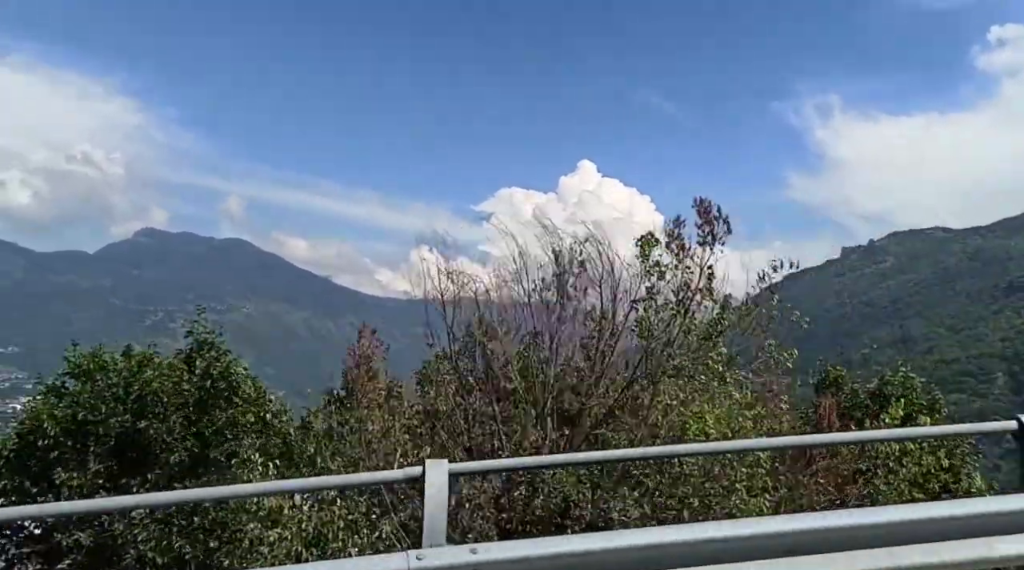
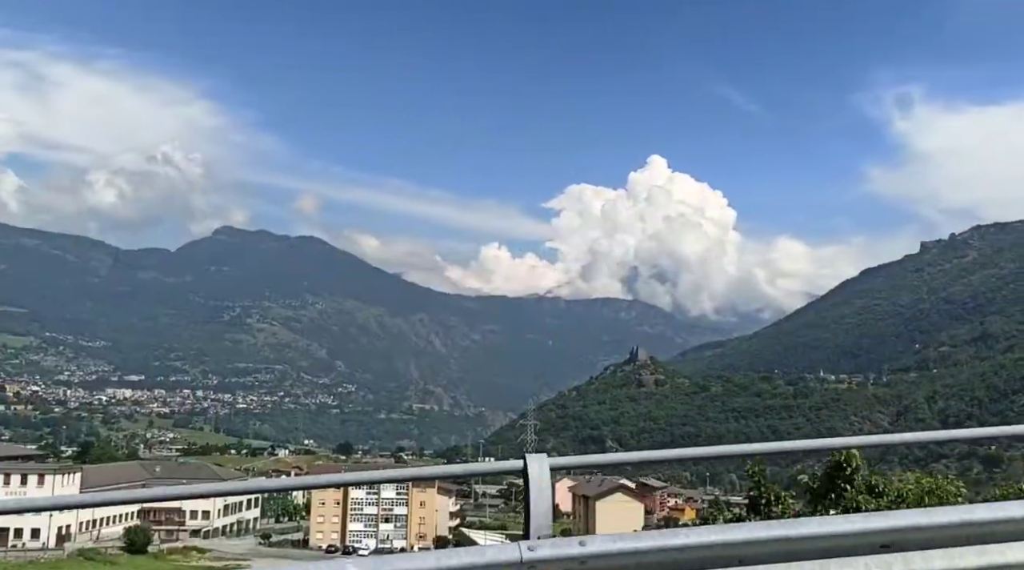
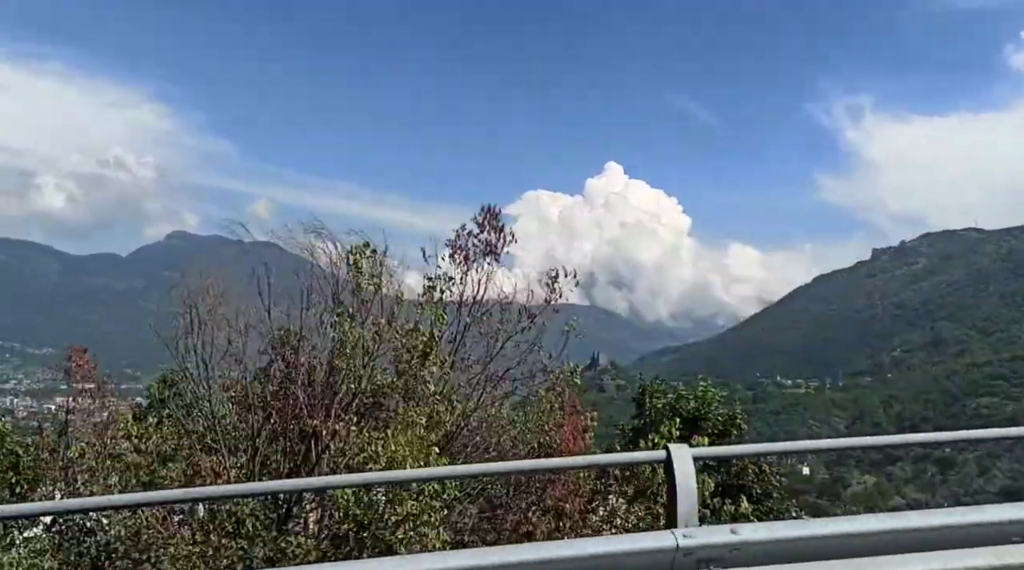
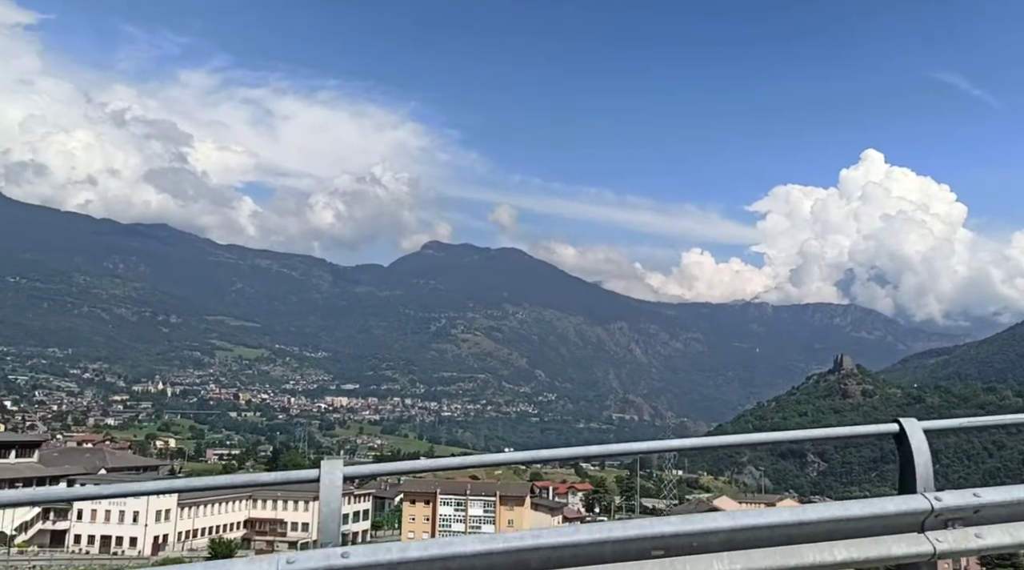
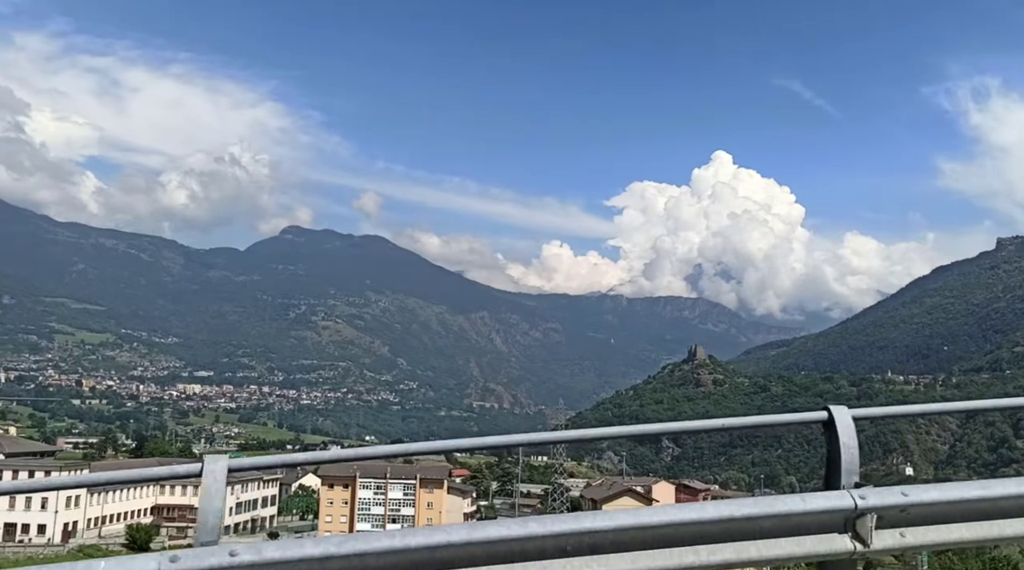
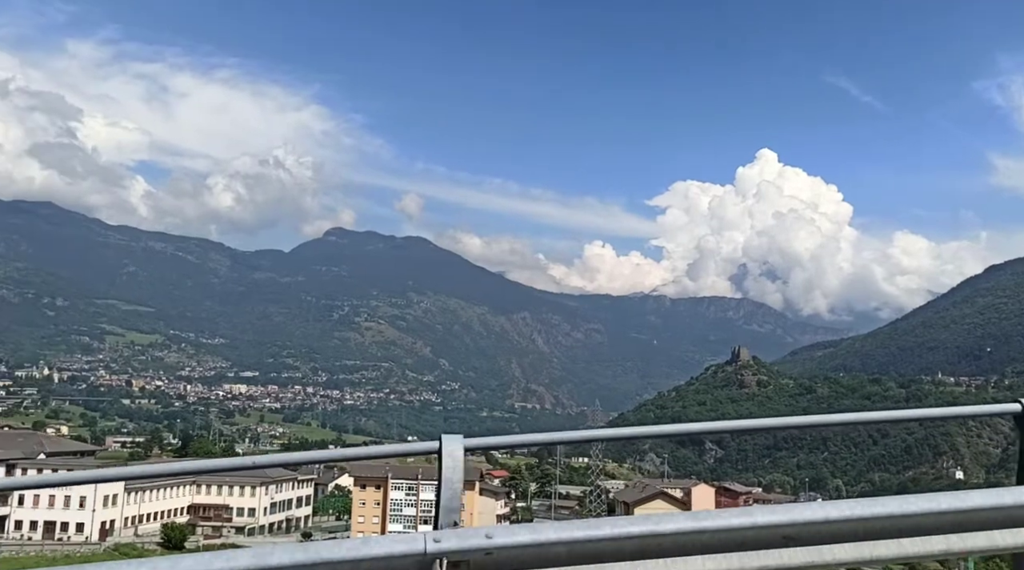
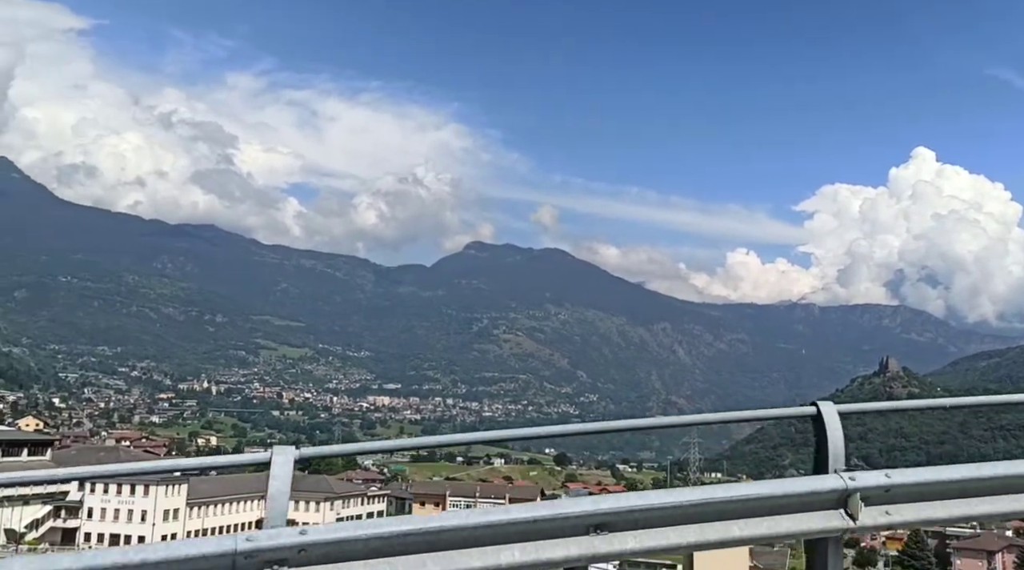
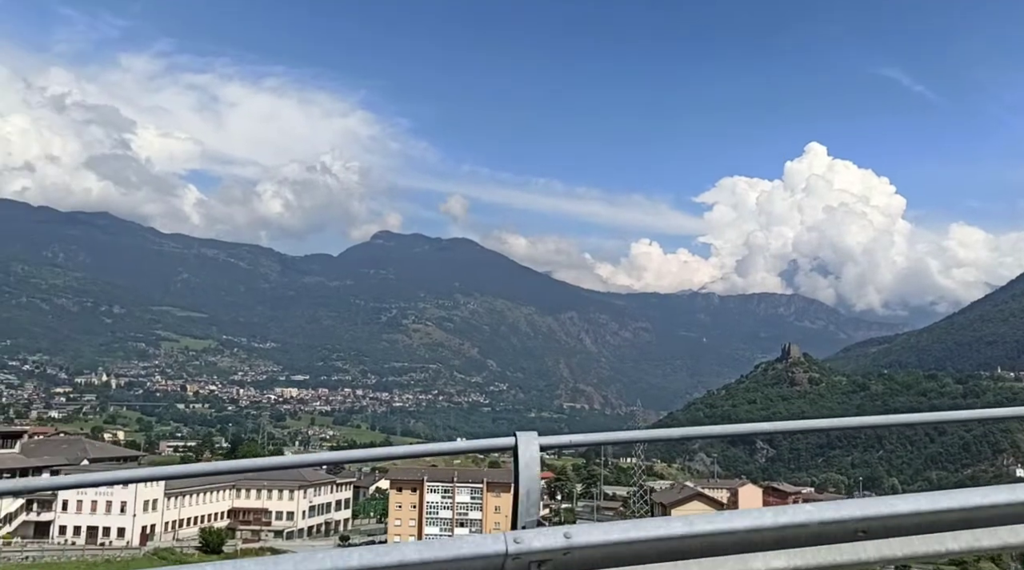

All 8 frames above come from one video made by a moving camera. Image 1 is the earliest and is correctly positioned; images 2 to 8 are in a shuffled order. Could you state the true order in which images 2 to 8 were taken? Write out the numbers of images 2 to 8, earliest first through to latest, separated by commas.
3, 2, 5, 6, 8, 4, 7
